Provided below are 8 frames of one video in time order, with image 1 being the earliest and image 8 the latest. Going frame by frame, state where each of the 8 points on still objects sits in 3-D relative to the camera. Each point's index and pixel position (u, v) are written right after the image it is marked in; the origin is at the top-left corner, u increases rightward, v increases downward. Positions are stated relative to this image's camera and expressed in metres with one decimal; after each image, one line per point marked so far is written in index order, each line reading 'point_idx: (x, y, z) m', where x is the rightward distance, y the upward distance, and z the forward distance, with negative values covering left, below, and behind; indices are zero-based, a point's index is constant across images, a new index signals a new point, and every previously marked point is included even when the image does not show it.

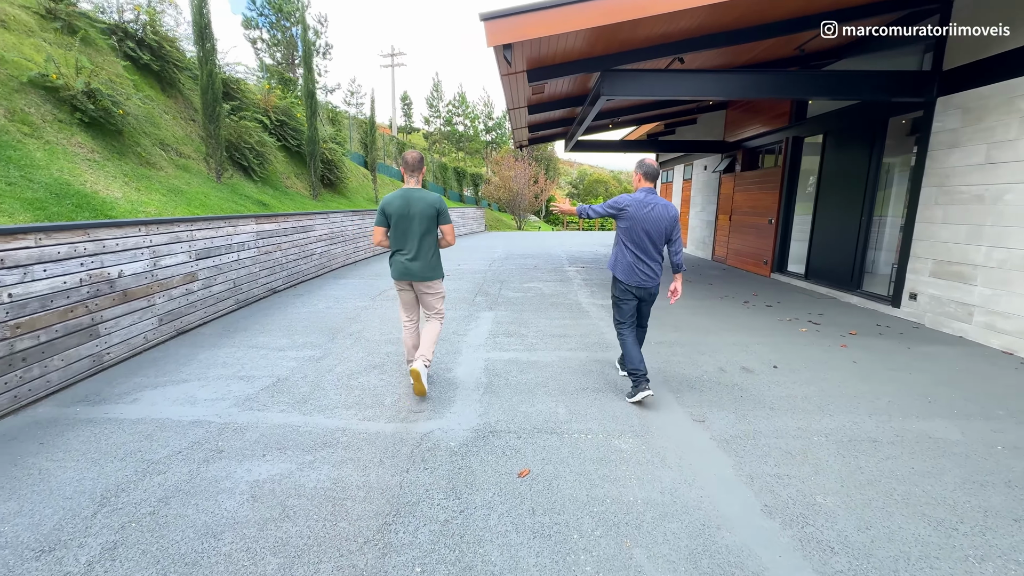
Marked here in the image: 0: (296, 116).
0: (-5.7, +4.6, +12.0) m
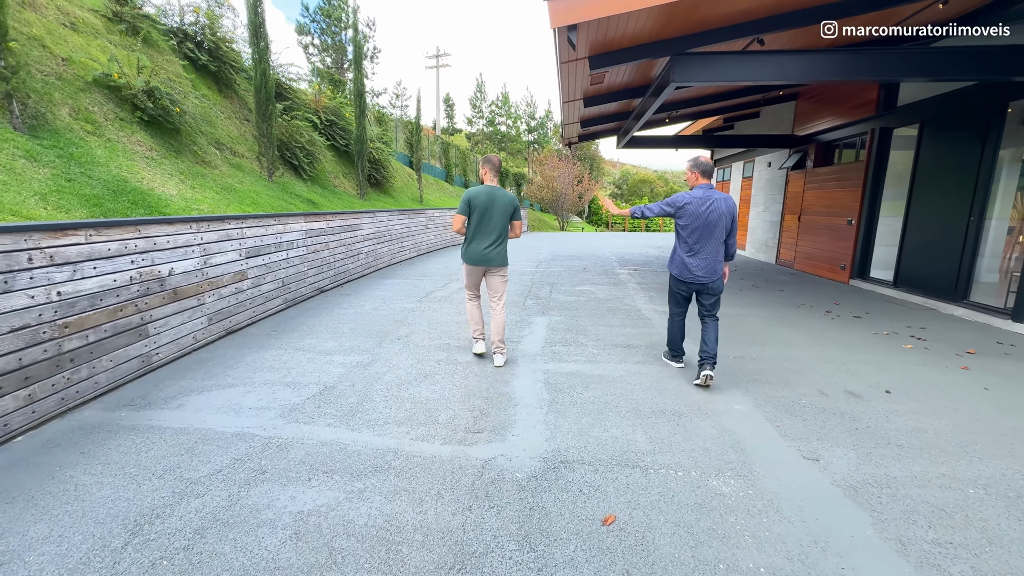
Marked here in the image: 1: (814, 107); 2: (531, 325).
0: (-4.5, +4.7, +12.1) m
1: (+5.8, +3.5, +8.7) m
2: (+0.2, -0.4, +4.8) m
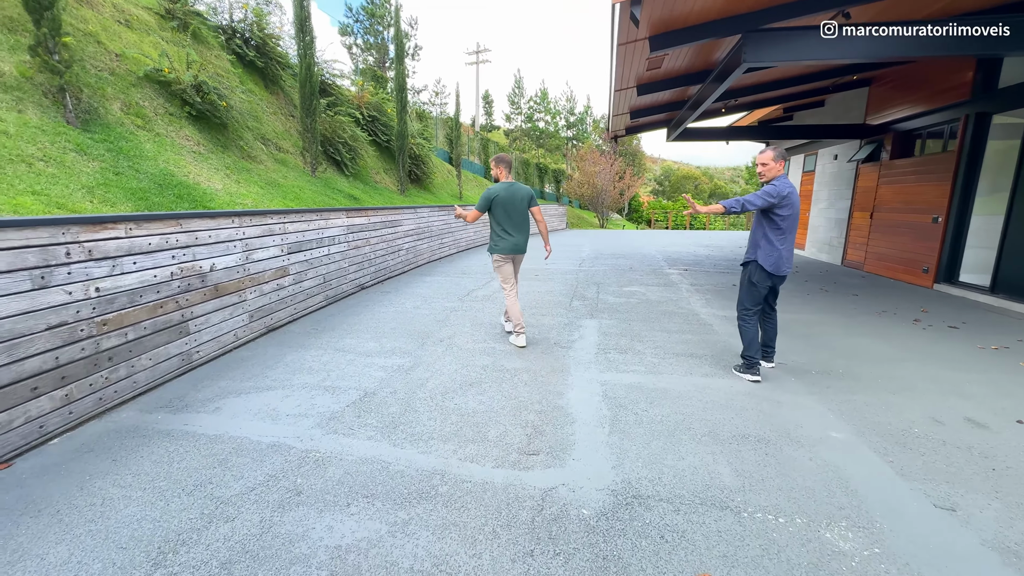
0: (-3.3, +4.8, +12.1) m
1: (+6.6, +3.4, +7.9) m
2: (+0.7, -0.4, +4.5) m
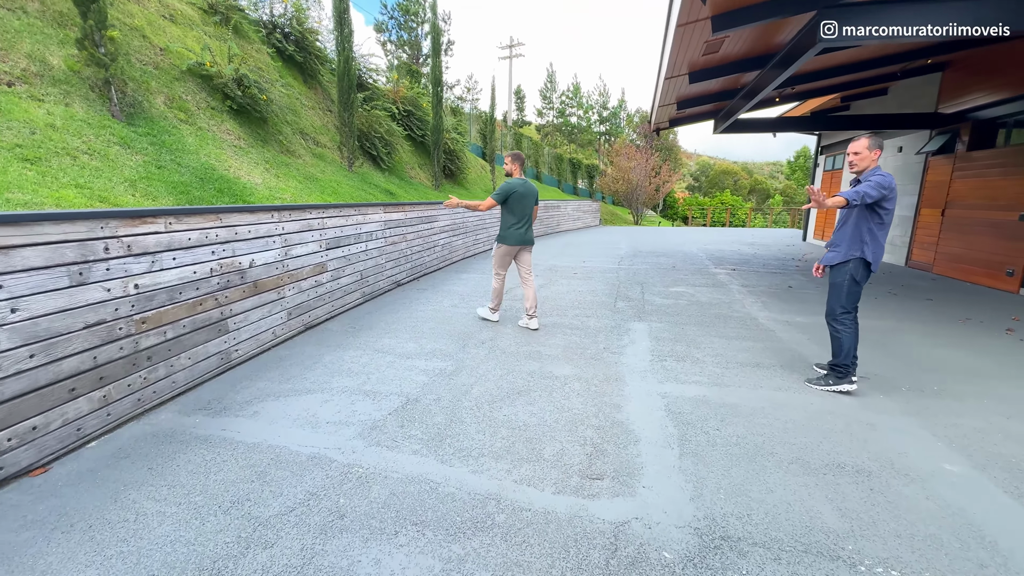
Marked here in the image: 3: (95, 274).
0: (-2.4, +4.9, +12.0) m
1: (+7.3, +3.4, +7.2) m
2: (+1.1, -0.4, +4.2) m
3: (-2.0, +0.1, +2.2) m
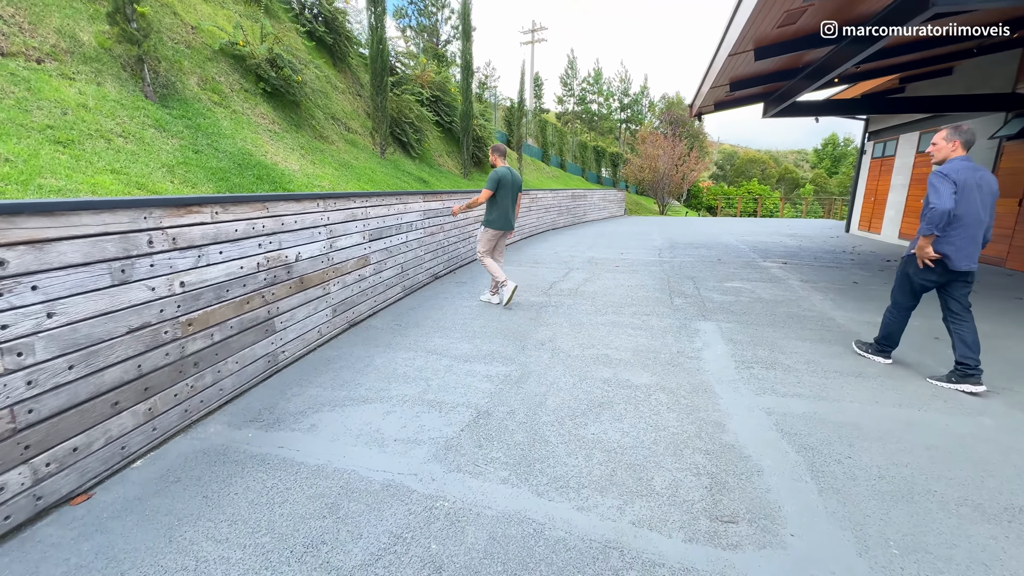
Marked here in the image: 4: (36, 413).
0: (-1.6, +5.1, +11.6) m
1: (+7.9, +3.4, +6.5) m
2: (+1.6, -0.4, +3.8) m
3: (-1.6, +0.1, +1.9) m
4: (-1.6, -0.4, +1.6) m
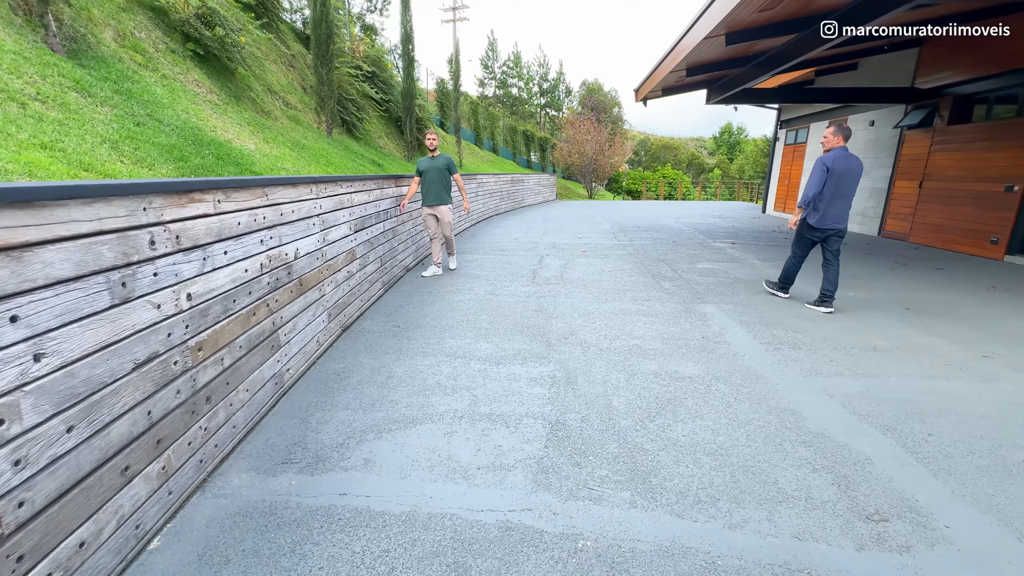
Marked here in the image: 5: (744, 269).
0: (-3.1, +5.3, +10.7) m
1: (+7.3, +3.9, +7.4) m
2: (+1.7, -0.2, +3.9) m
3: (-1.1, 0.0, +1.4) m
4: (-1.1, -0.5, +1.0) m
5: (+3.0, +0.2, +5.8) m
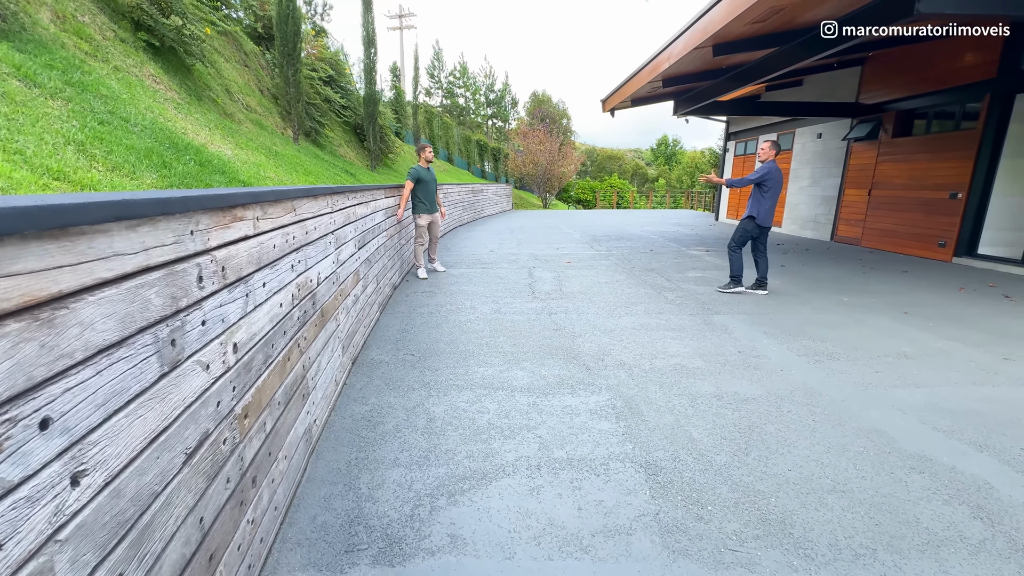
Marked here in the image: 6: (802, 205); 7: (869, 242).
0: (-3.9, +4.9, +10.1) m
1: (+6.8, +3.9, +8.1) m
2: (+1.8, -0.3, +3.8) m
3: (-0.7, -0.1, +1.0) m
4: (-0.6, -0.6, +0.6) m
5: (+2.9, +0.1, +5.8) m
6: (+6.8, +2.0, +10.5) m
7: (+6.8, +0.9, +8.5) m
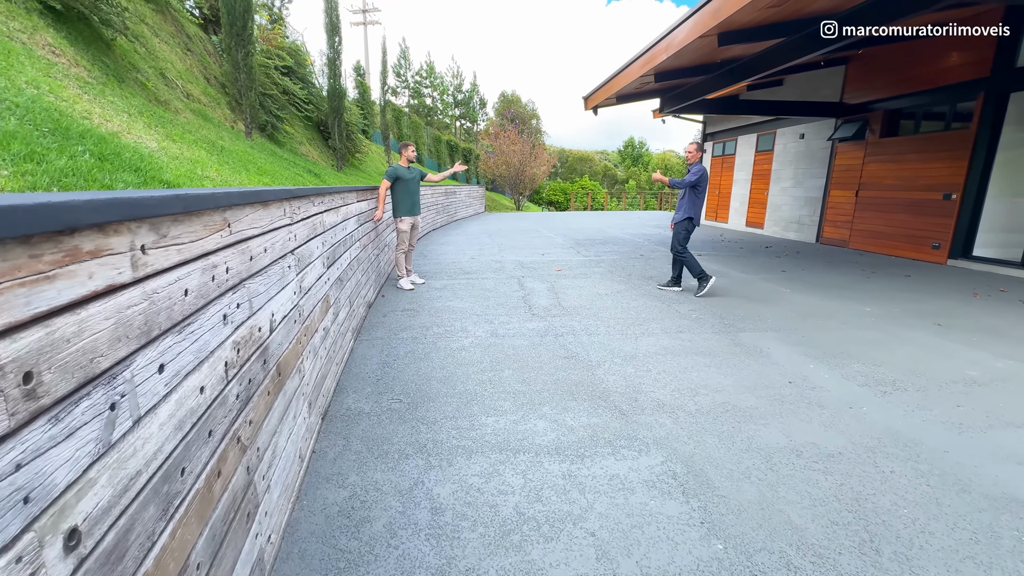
0: (-4.4, +4.7, +9.3) m
1: (+6.5, +3.8, +7.9) m
2: (+1.8, -0.4, +3.3) m
3: (-0.5, -0.3, +0.3) m
4: (-0.4, -0.8, 0.0) m
5: (+2.7, 0.0, +5.4) m
6: (+6.3, +1.9, +10.3) m
7: (+6.4, +0.8, +8.4) m
